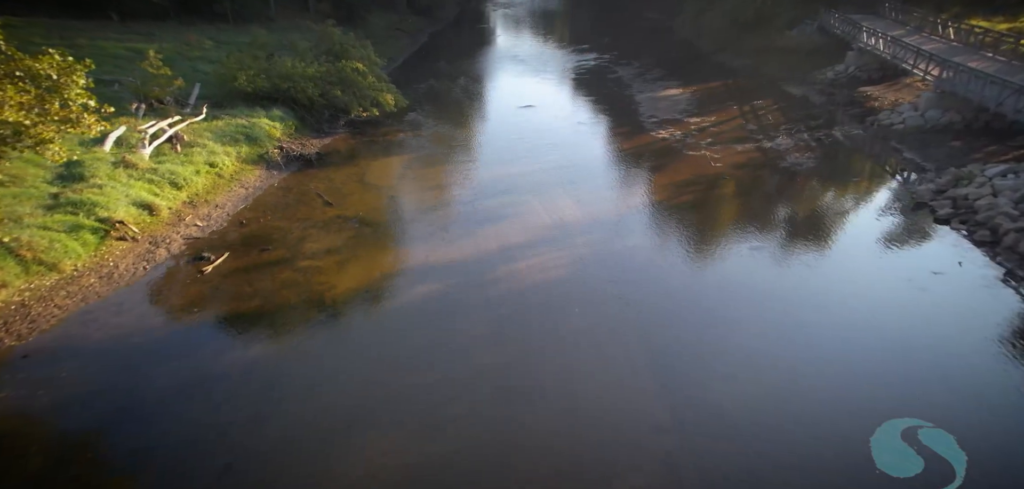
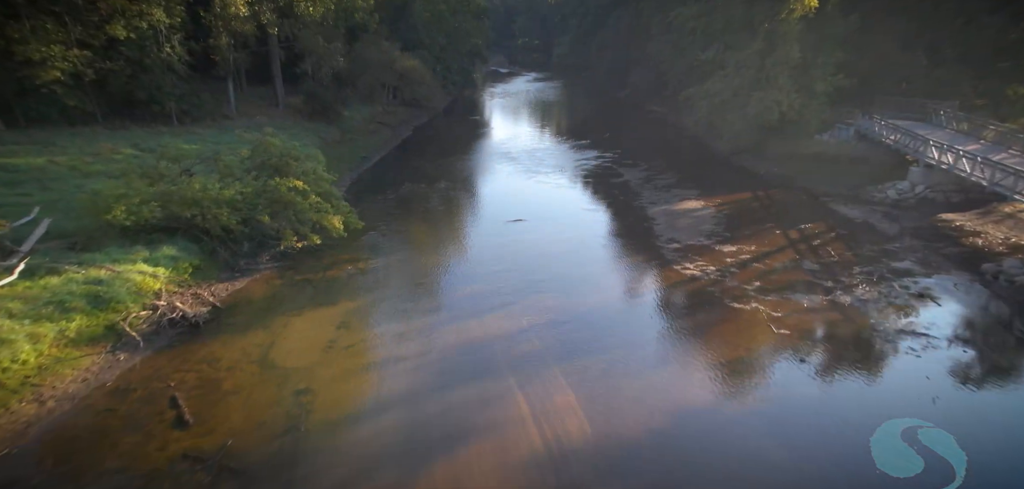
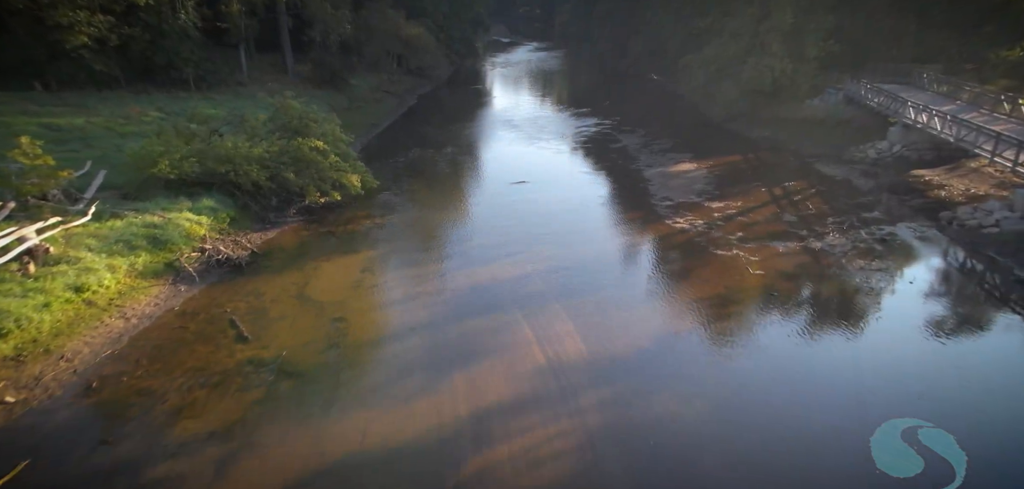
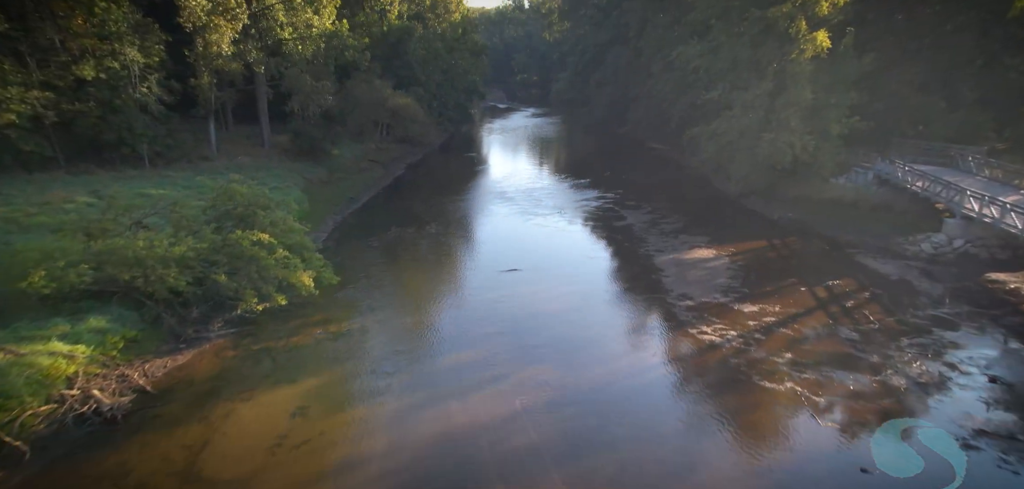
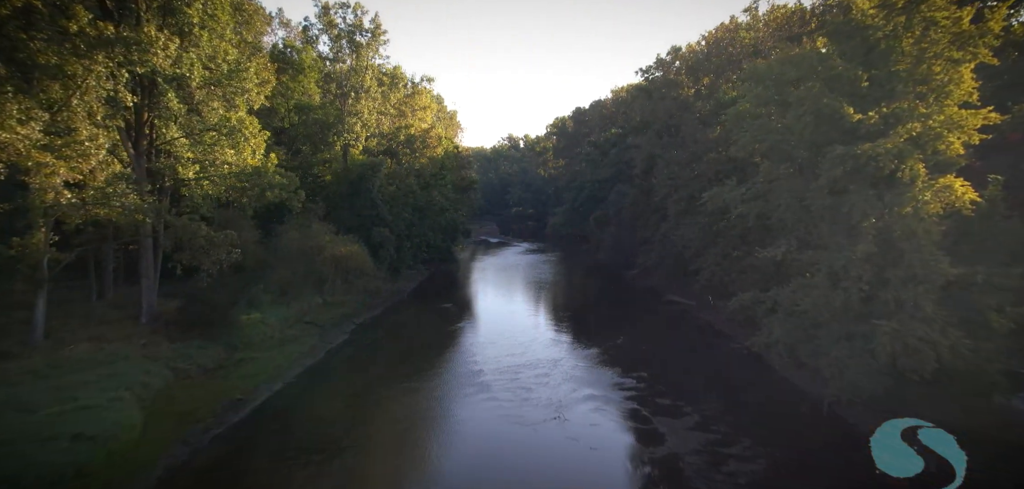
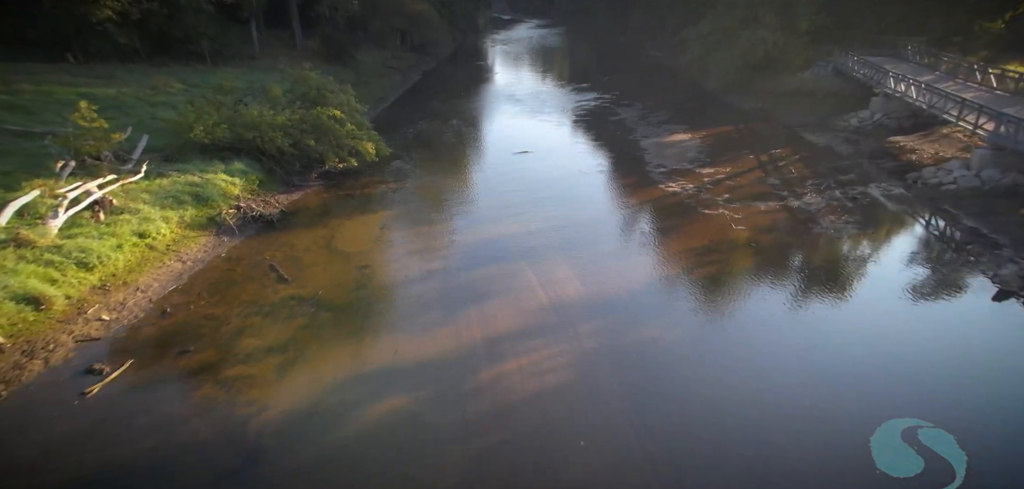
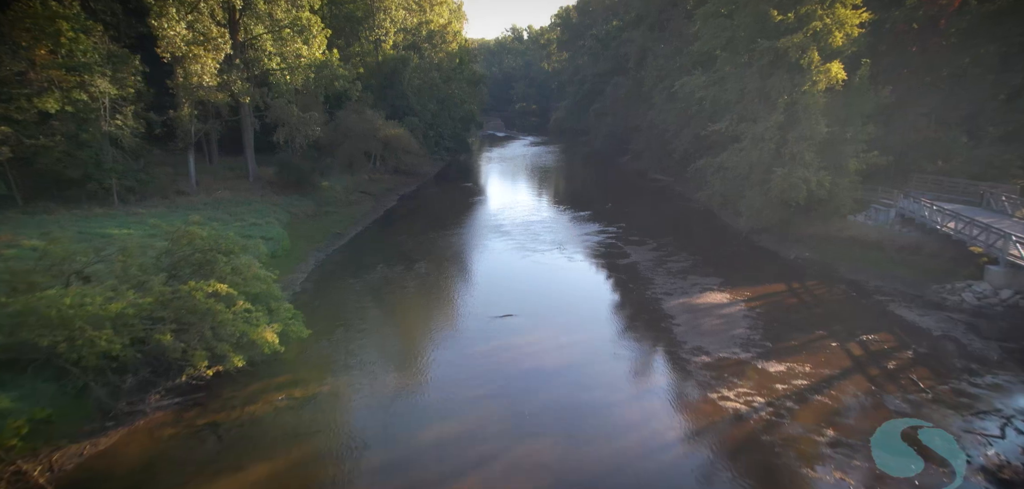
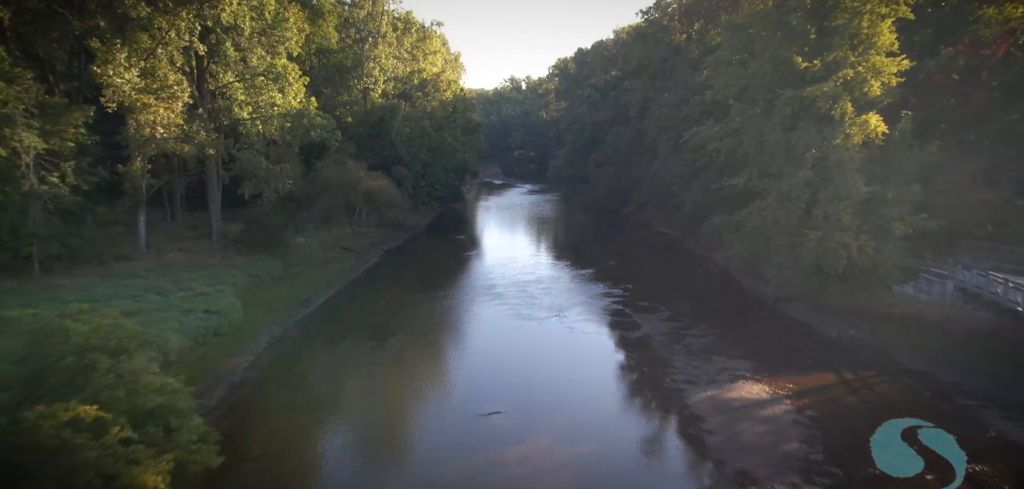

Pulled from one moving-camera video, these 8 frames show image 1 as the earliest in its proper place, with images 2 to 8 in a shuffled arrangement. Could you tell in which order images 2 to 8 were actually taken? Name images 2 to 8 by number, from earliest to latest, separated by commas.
6, 3, 2, 4, 7, 8, 5
